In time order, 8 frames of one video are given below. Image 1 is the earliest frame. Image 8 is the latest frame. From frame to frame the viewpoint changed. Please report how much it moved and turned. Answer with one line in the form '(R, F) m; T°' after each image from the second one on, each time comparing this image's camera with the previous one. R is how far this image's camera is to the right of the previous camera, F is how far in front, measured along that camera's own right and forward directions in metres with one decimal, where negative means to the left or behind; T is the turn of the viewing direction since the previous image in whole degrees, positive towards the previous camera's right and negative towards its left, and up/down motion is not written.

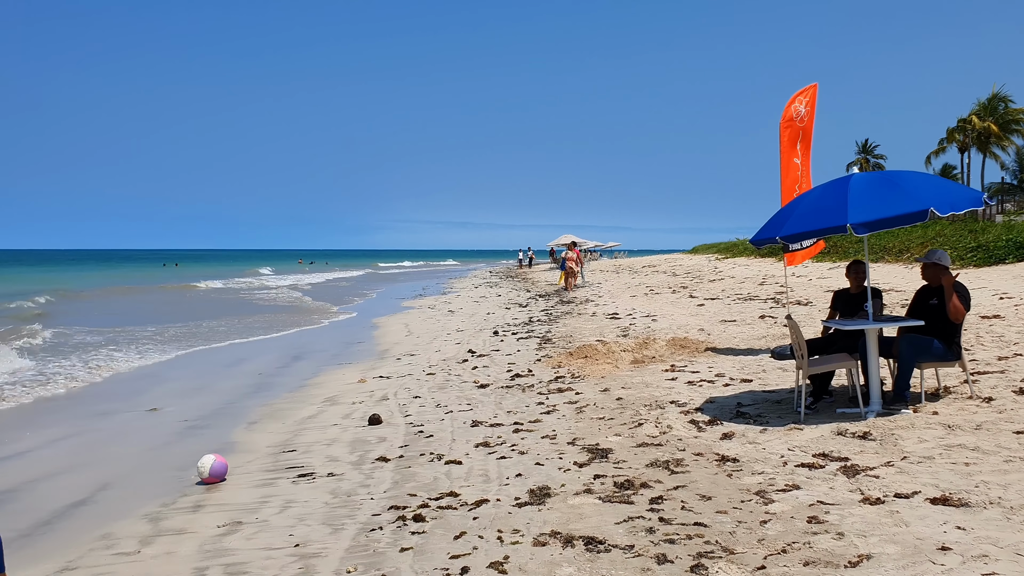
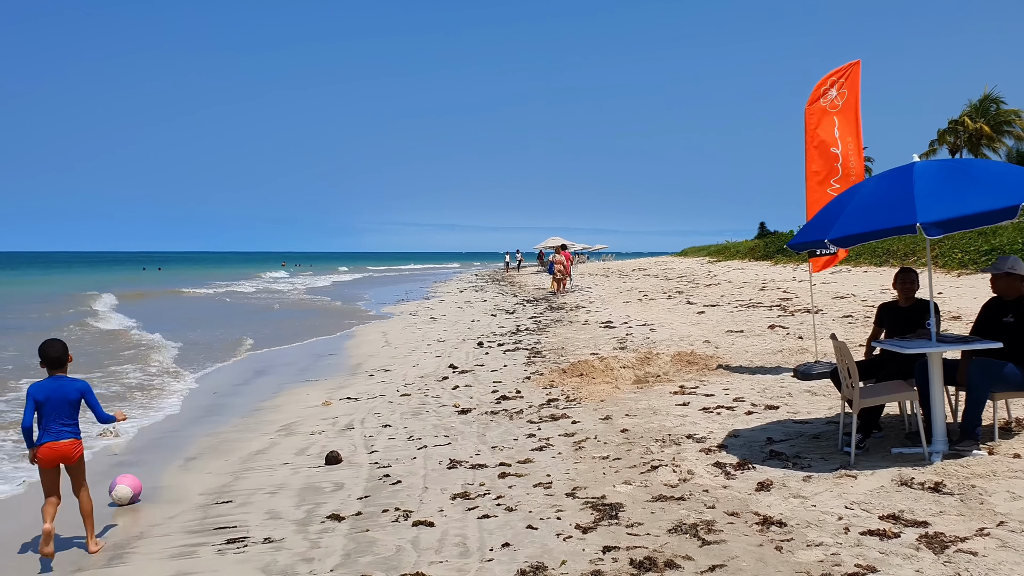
(0.0, +1.2) m; +1°
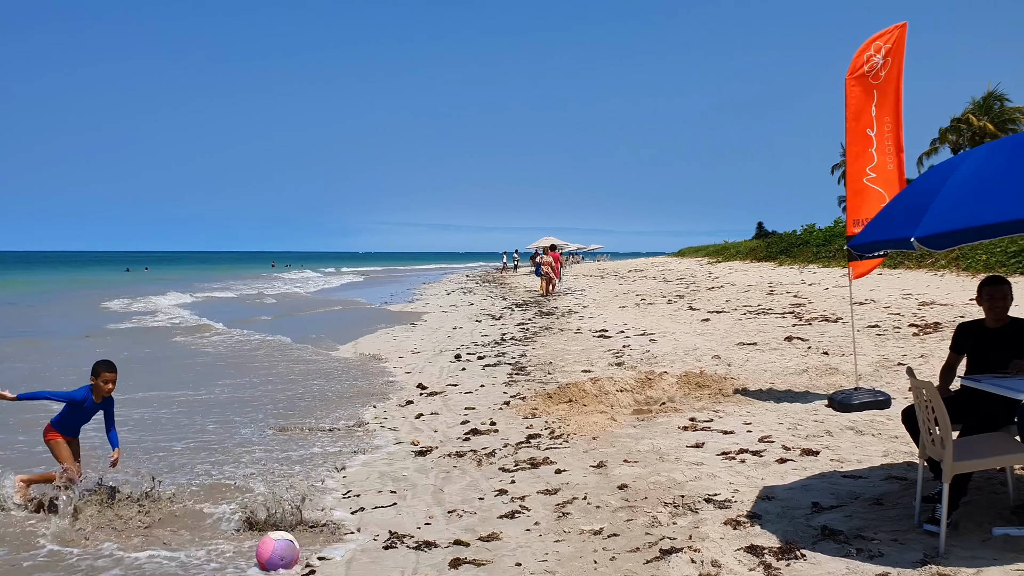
(+0.2, +1.5) m; 0°
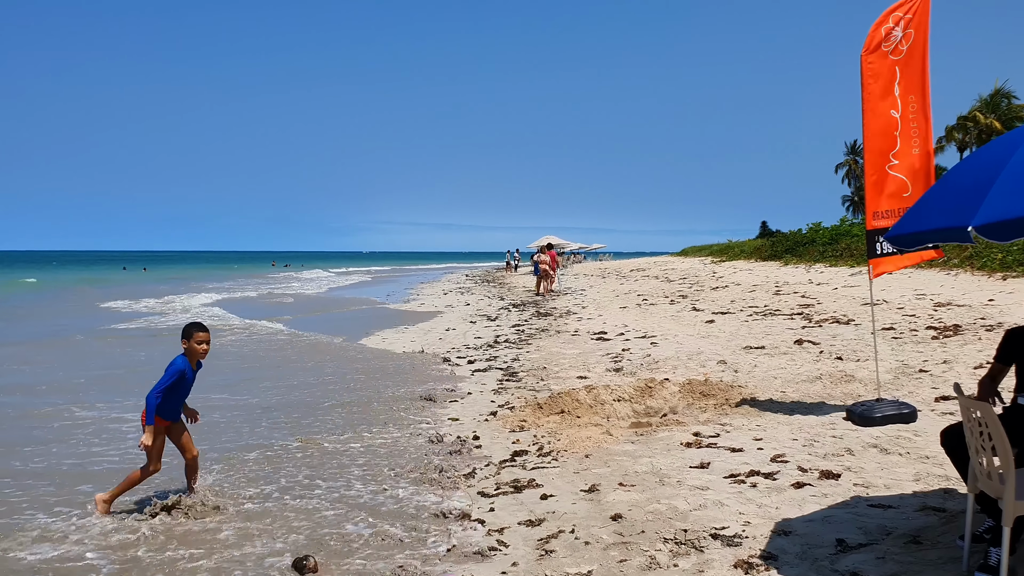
(+0.1, +0.7) m; 0°
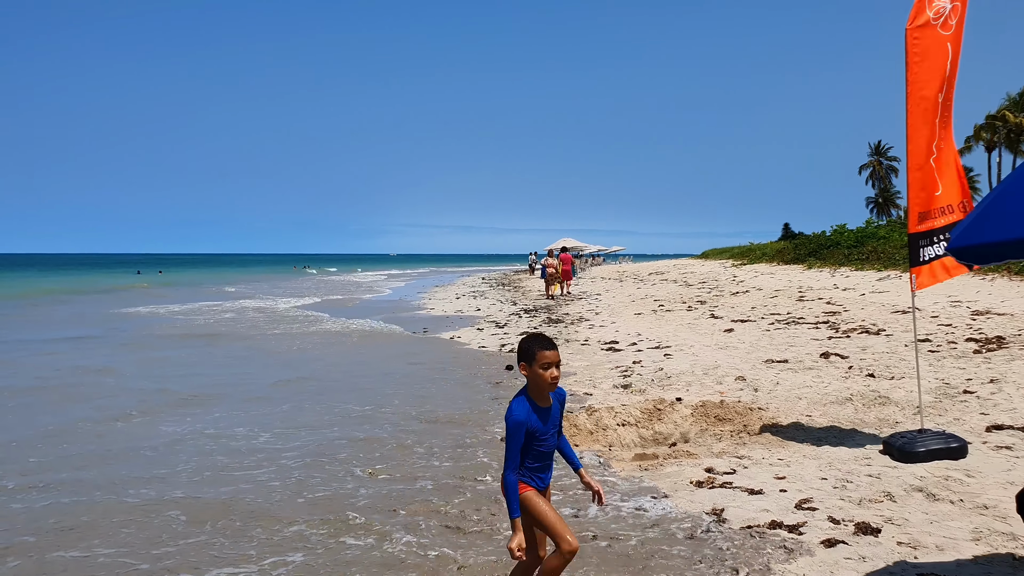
(+0.2, +0.8) m; -1°
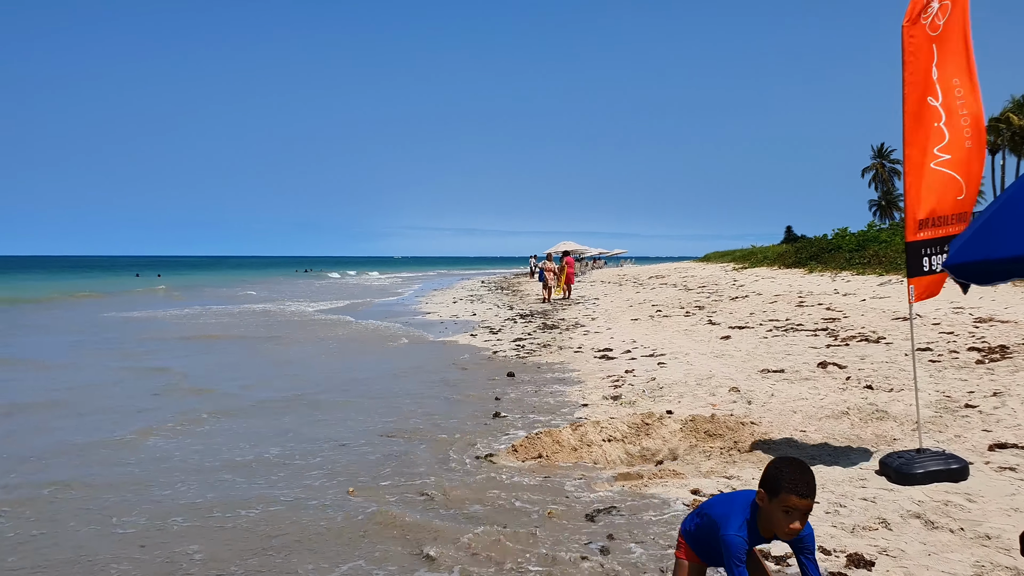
(+0.1, +0.3) m; 0°
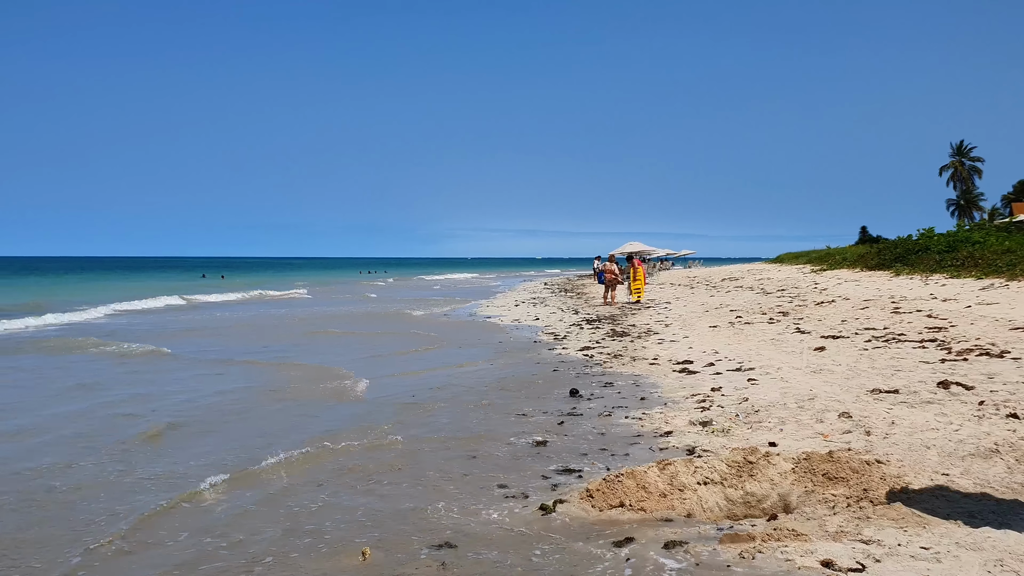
(-0.1, +1.0) m; -4°
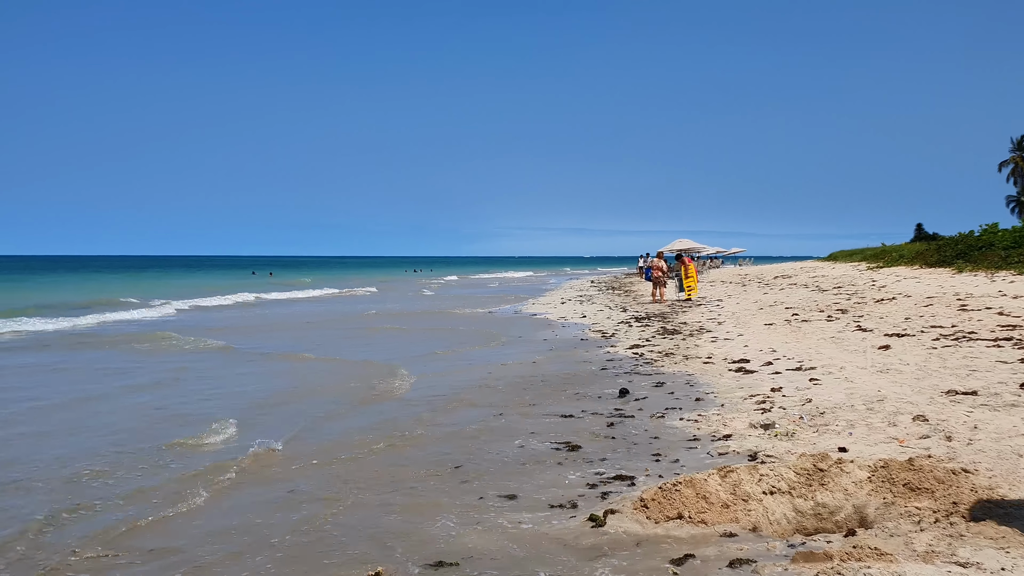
(0.0, +0.4) m; -3°
